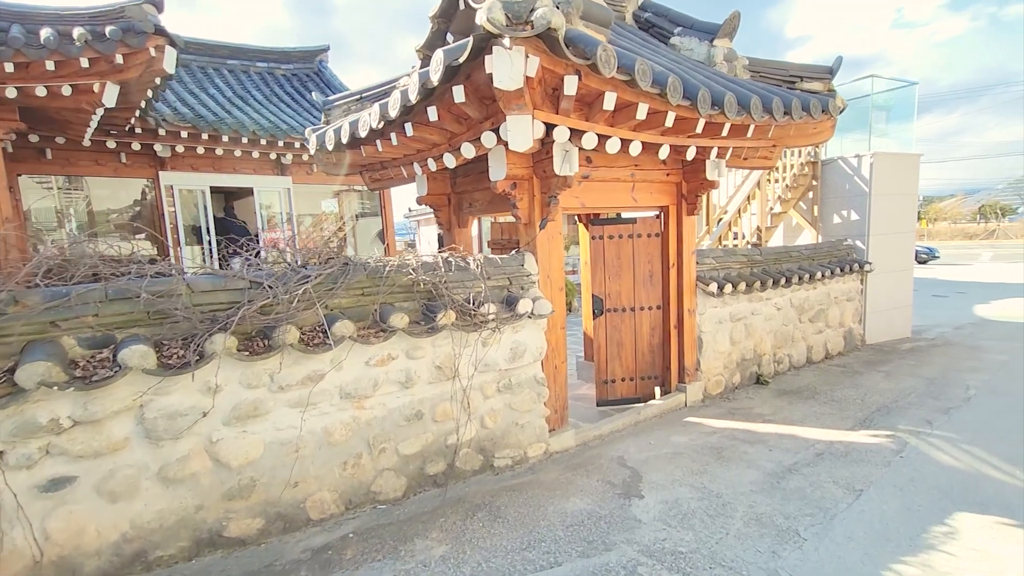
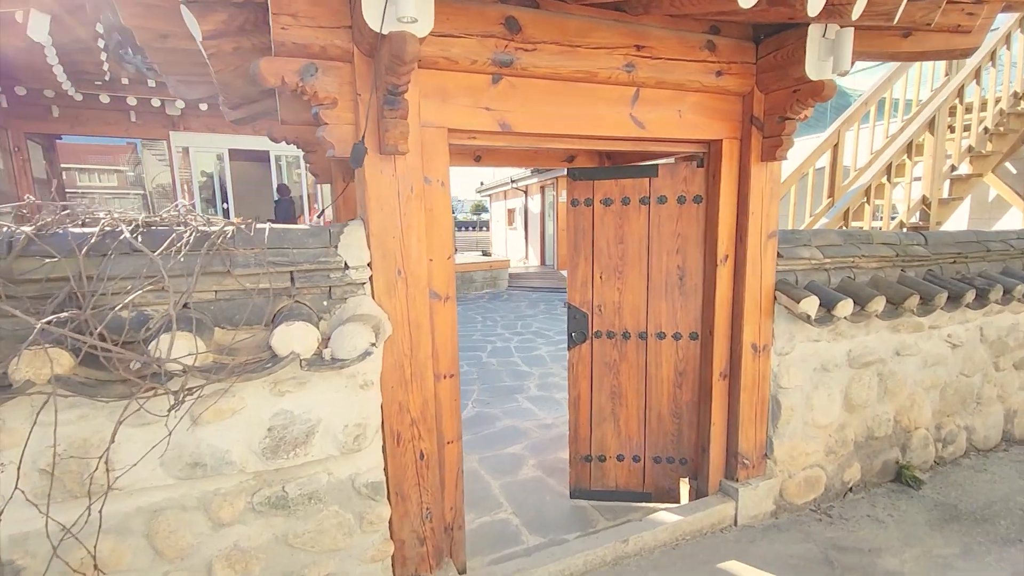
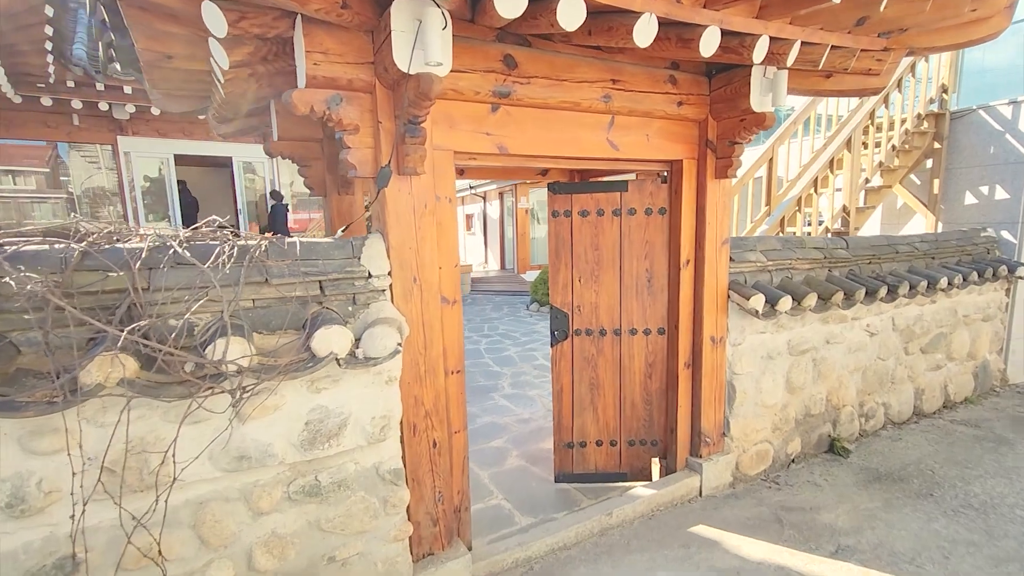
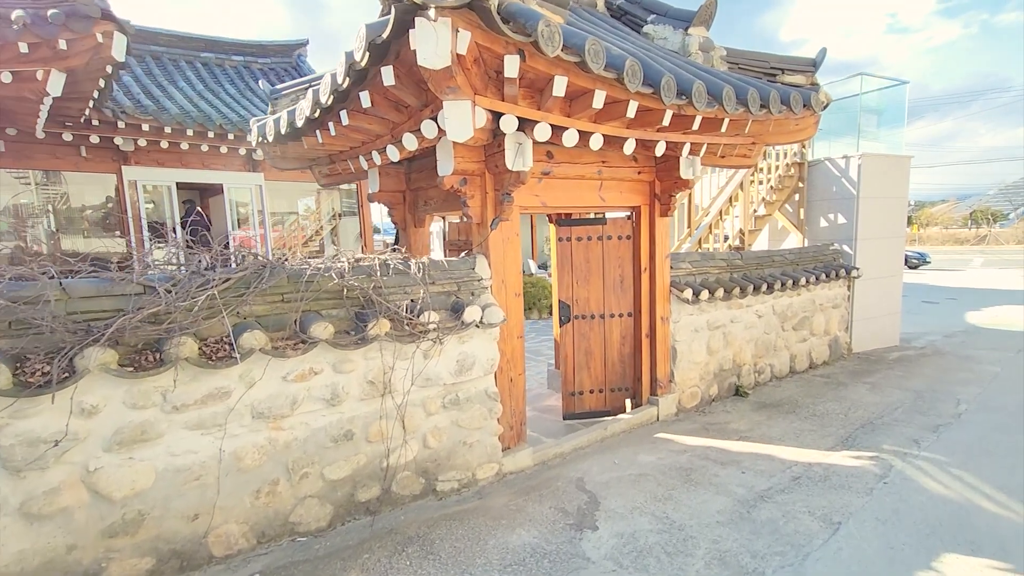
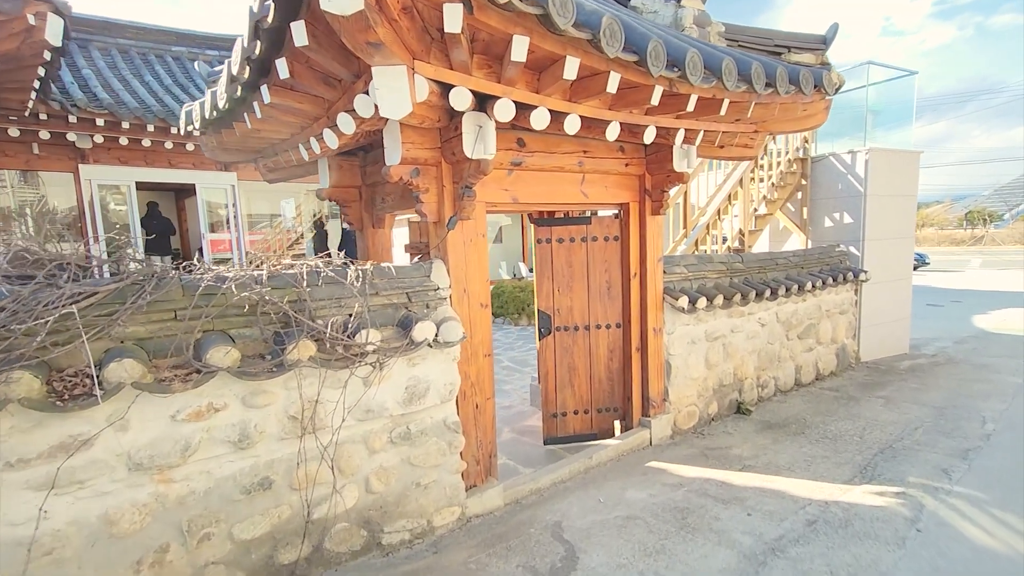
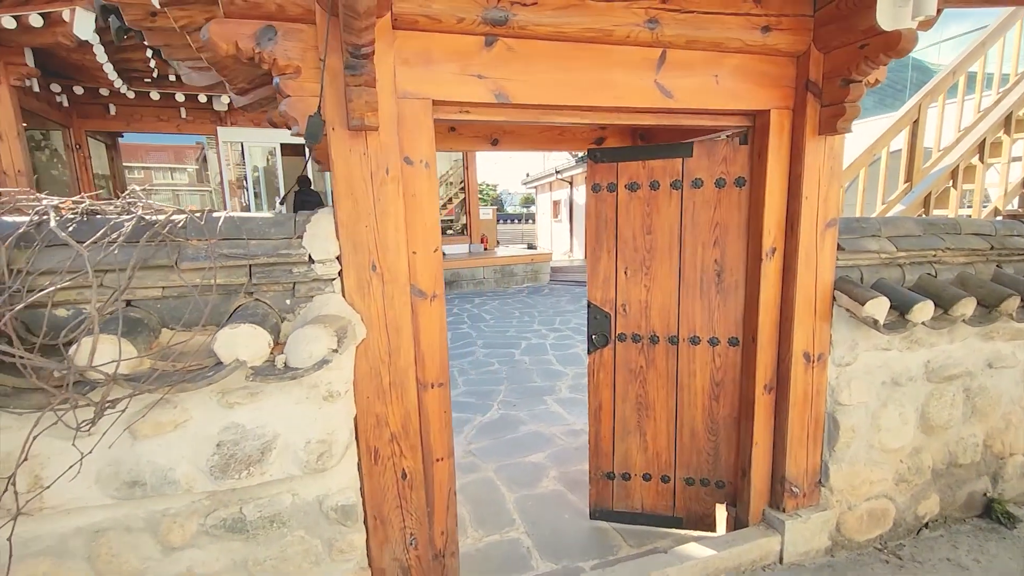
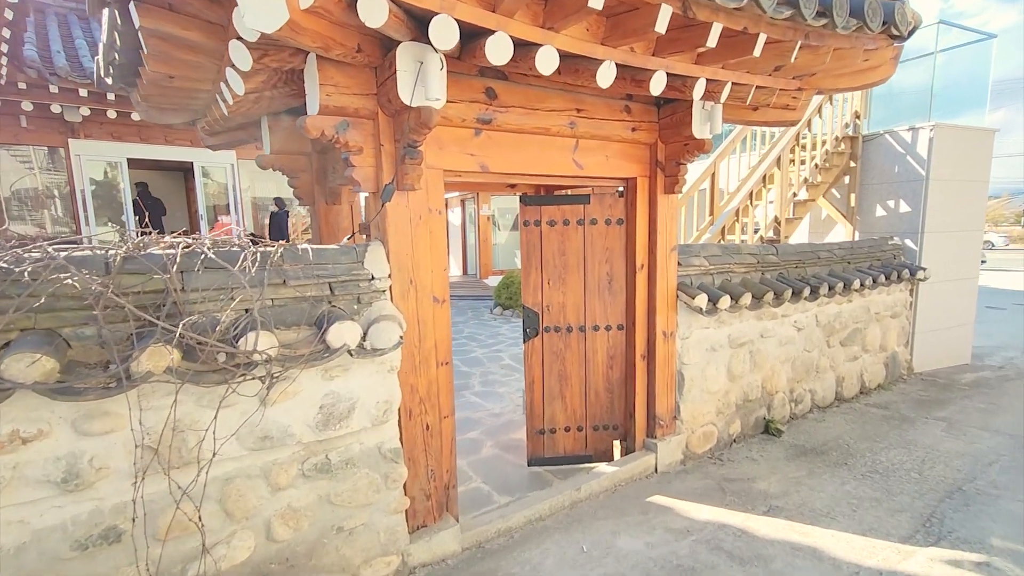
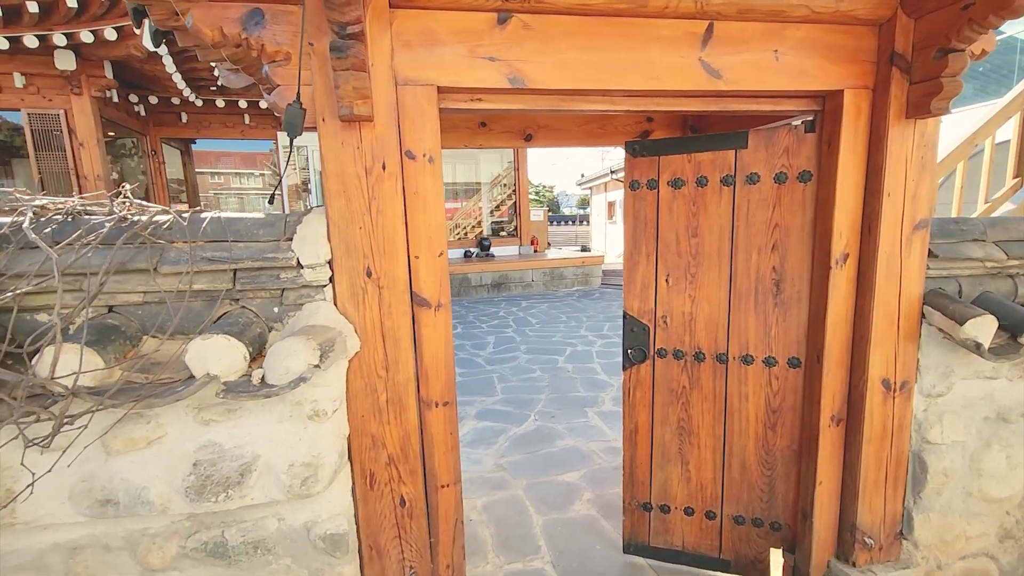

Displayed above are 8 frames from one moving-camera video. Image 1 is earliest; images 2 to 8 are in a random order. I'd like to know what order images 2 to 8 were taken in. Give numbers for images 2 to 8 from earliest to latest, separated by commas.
4, 5, 7, 3, 2, 6, 8
